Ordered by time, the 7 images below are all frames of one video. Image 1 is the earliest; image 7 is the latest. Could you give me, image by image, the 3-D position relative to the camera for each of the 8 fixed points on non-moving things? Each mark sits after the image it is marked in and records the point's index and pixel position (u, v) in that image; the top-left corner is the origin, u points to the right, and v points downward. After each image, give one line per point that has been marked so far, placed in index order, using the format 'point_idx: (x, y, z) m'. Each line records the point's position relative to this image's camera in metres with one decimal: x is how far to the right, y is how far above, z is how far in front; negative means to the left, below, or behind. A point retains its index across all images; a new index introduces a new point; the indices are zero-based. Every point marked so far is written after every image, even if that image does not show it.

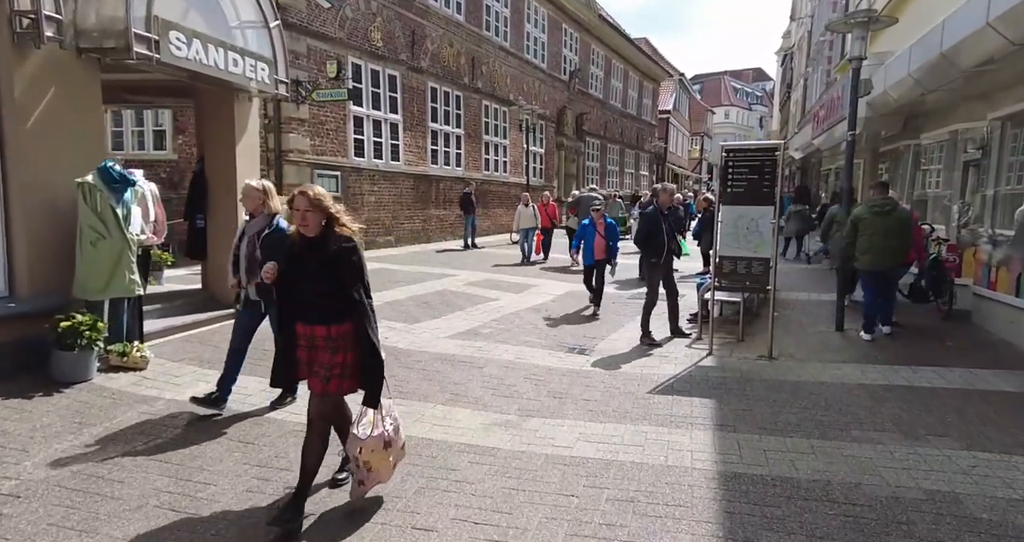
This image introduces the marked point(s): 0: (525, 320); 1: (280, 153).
0: (+0.2, -0.7, +9.7) m
1: (-4.9, +2.5, +14.7) m
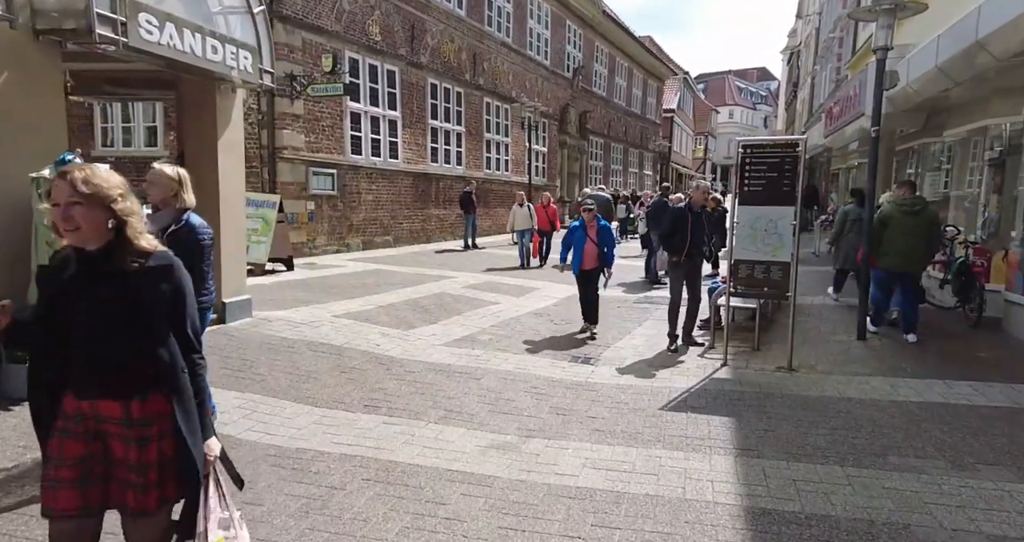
0: (+0.2, -0.7, +9.2) m
1: (-4.8, +2.5, +14.2) m
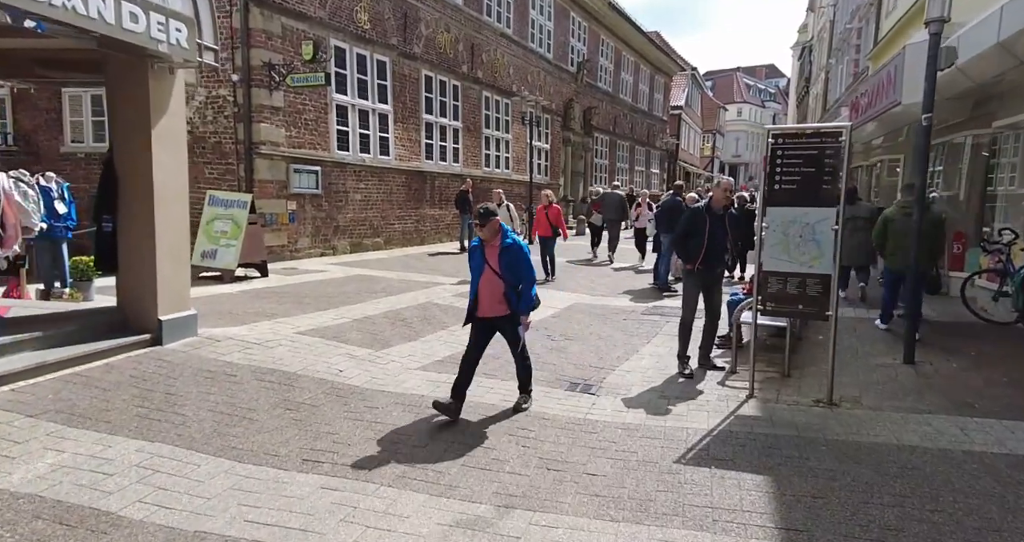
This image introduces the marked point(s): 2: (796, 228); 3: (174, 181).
0: (+0.1, -0.8, +8.1) m
1: (-4.9, +2.4, +13.1) m
2: (+2.3, +0.3, +5.8) m
3: (-3.1, +0.8, +6.4) m
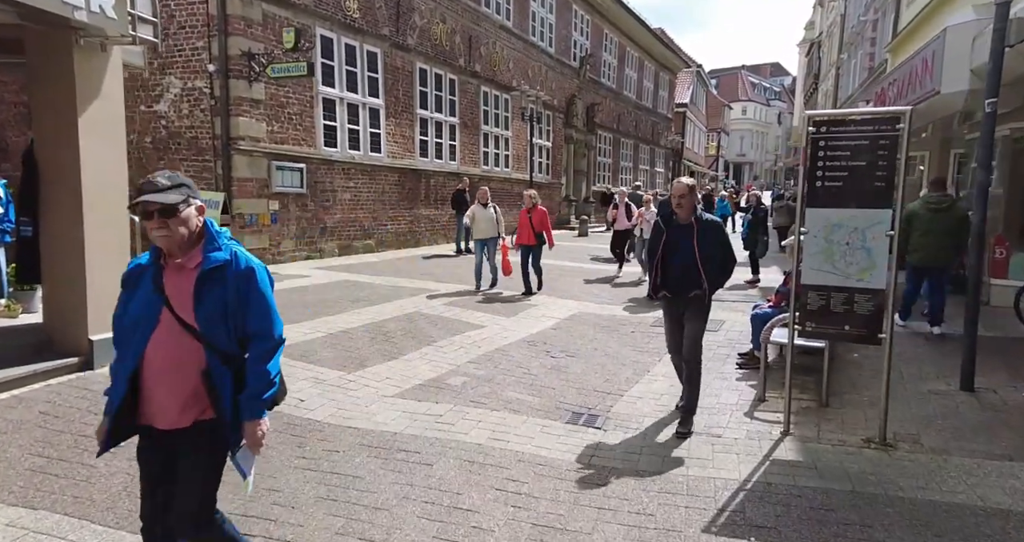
0: (0.0, -0.9, +7.1) m
1: (-4.9, +2.3, +12.2) m
2: (+2.3, +0.3, +4.8) m
3: (-3.2, +0.7, +5.5) m
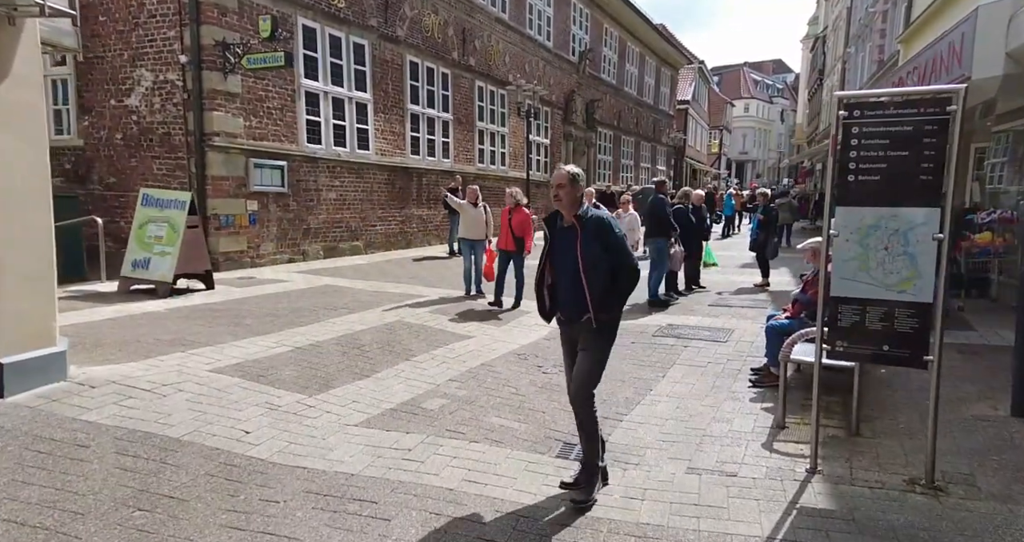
0: (-0.1, -1.0, +6.4) m
1: (-5.1, +2.2, +11.4) m
2: (+2.1, +0.2, +4.1) m
3: (-3.3, +0.7, +4.7) m
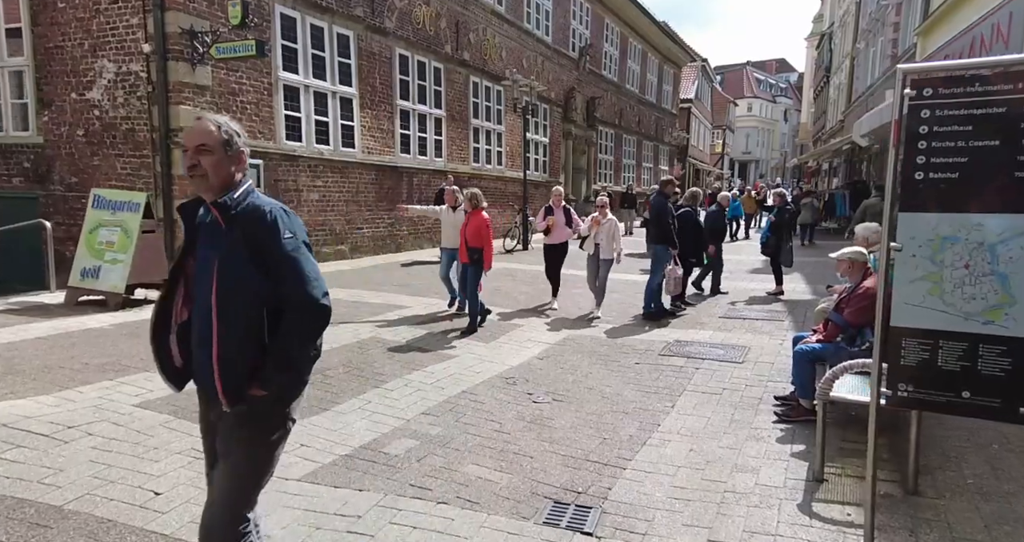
0: (-0.2, -1.1, +5.5) m
1: (-5.2, +2.1, +10.5) m
2: (+2.0, +0.1, +3.1) m
3: (-3.4, +0.6, +3.8) m
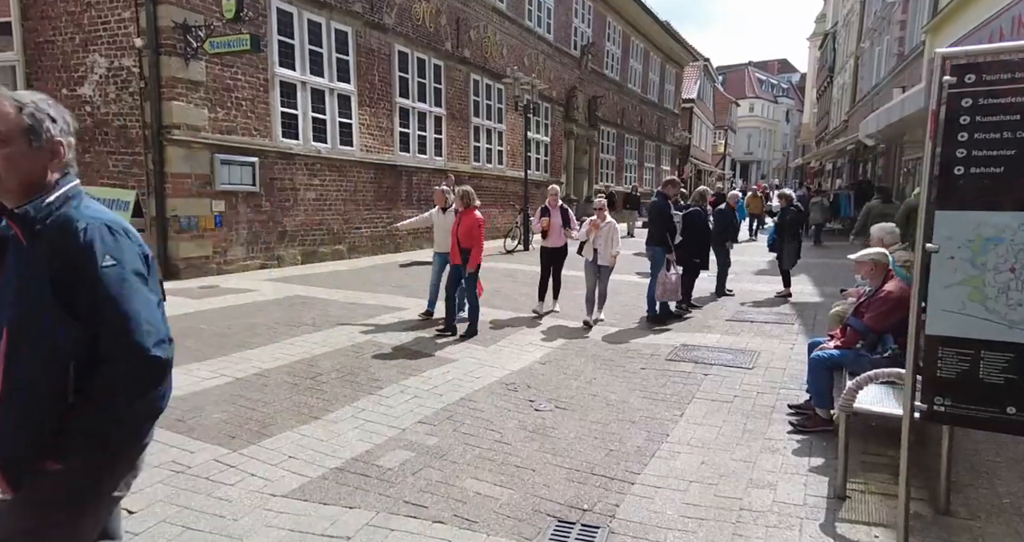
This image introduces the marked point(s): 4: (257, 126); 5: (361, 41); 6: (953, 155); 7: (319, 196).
0: (-0.2, -1.1, +5.2) m
1: (-5.2, +2.1, +10.3) m
2: (+2.0, +0.1, +2.9) m
3: (-3.4, +0.6, +3.6) m
4: (-4.3, +2.4, +11.7) m
5: (-3.0, +4.6, +14.0) m
6: (+1.8, +0.5, +2.9) m
7: (-3.6, +1.4, +13.2) m
